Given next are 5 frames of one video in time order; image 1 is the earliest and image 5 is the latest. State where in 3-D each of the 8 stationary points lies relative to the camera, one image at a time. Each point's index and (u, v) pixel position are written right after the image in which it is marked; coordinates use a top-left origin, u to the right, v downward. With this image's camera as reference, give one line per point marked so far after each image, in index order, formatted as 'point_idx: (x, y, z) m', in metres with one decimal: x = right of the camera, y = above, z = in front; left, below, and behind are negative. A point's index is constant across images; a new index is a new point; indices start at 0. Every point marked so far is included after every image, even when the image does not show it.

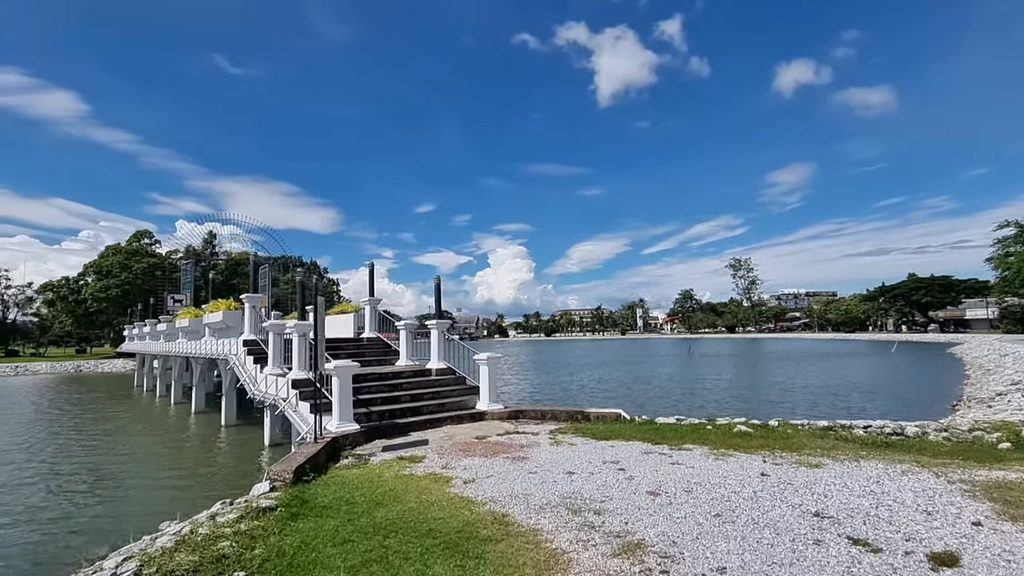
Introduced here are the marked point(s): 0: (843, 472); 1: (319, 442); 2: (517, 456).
0: (+3.9, -2.2, +6.2) m
1: (-2.9, -2.3, +7.8) m
2: (+0.1, -2.5, +7.7) m
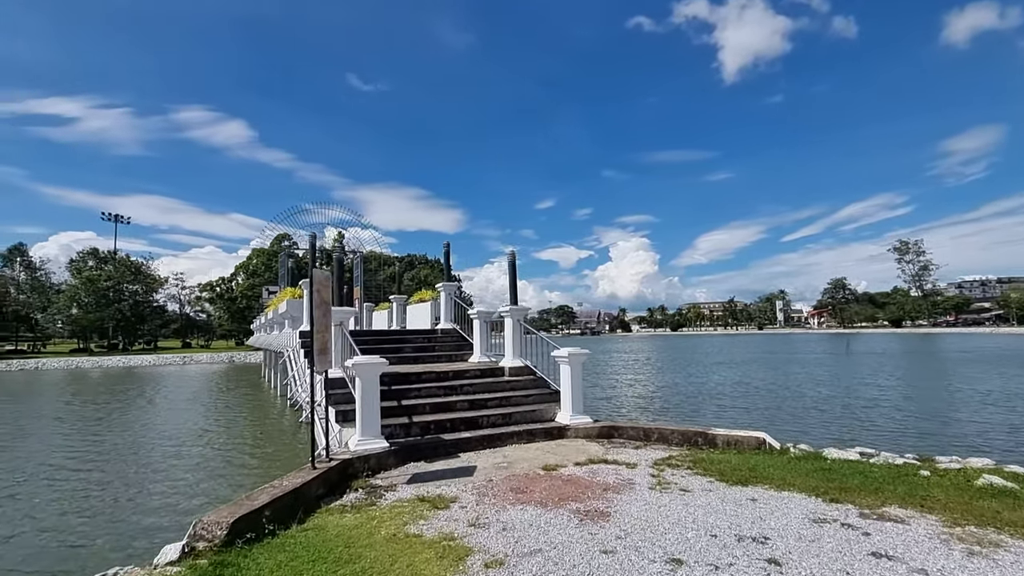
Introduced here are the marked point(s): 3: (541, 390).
0: (+4.2, -1.7, +2.6) m
1: (-2.1, -2.0, +5.7) m
2: (+0.8, -2.1, +4.9) m
3: (+0.5, -1.7, +8.7) m
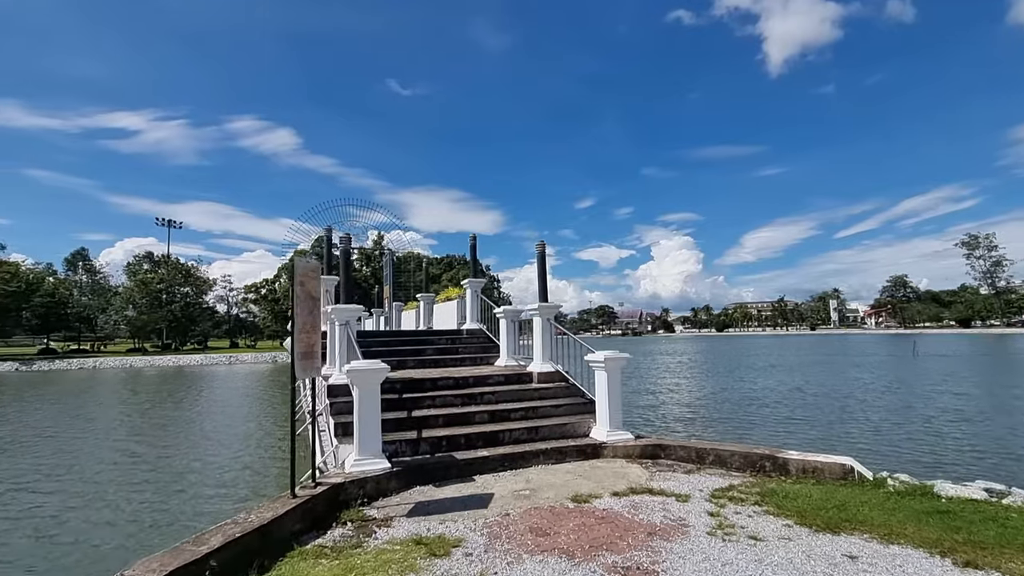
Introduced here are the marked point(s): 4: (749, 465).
0: (+4.1, -1.6, +1.2) m
1: (-1.9, -1.9, +4.8) m
2: (+0.9, -2.0, +3.8) m
3: (+0.9, -1.6, +7.6) m
4: (+2.7, -2.0, +5.8) m
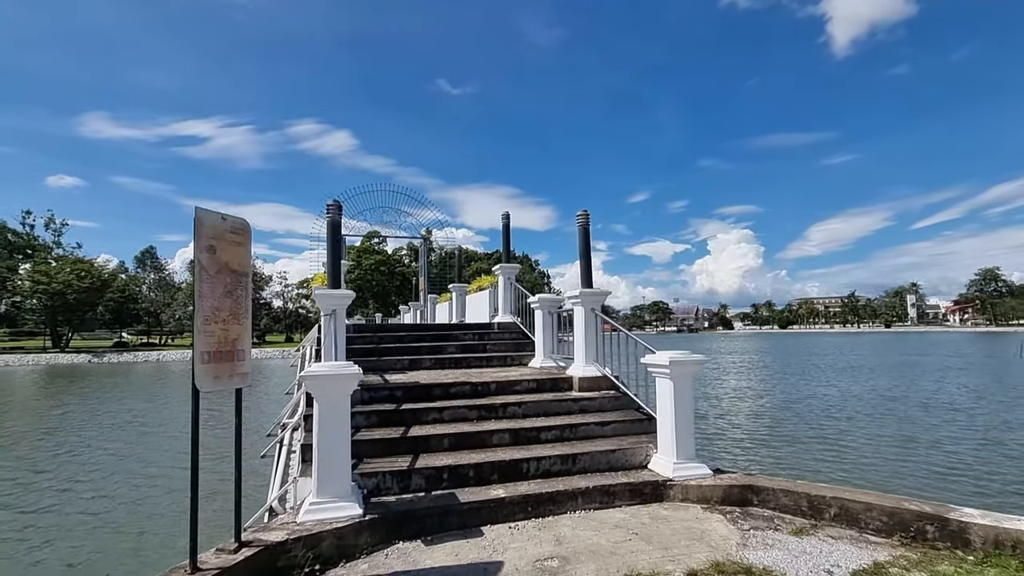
0: (+3.8, -1.4, -1.0) m
1: (-1.8, -1.7, +3.2) m
2: (+0.9, -1.8, +2.0) m
3: (+1.3, -1.4, +5.8) m
4: (+2.8, -1.7, +3.8) m
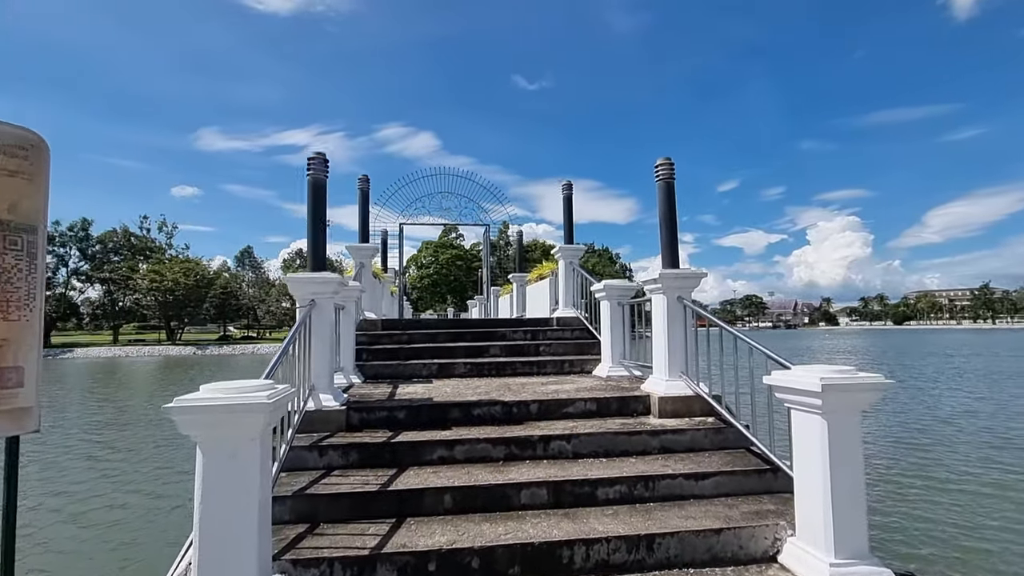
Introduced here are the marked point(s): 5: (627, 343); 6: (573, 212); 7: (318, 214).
0: (+3.1, -1.3, -3.3) m
1: (-1.8, -1.6, +1.7) m
2: (+0.6, -1.6, 0.0) m
3: (+1.6, -1.2, +3.7) m
4: (+2.9, -1.6, +1.6) m
5: (+1.4, -0.6, +6.0) m
6: (+1.0, +1.3, +8.6) m
7: (-1.6, +0.6, +4.3) m
